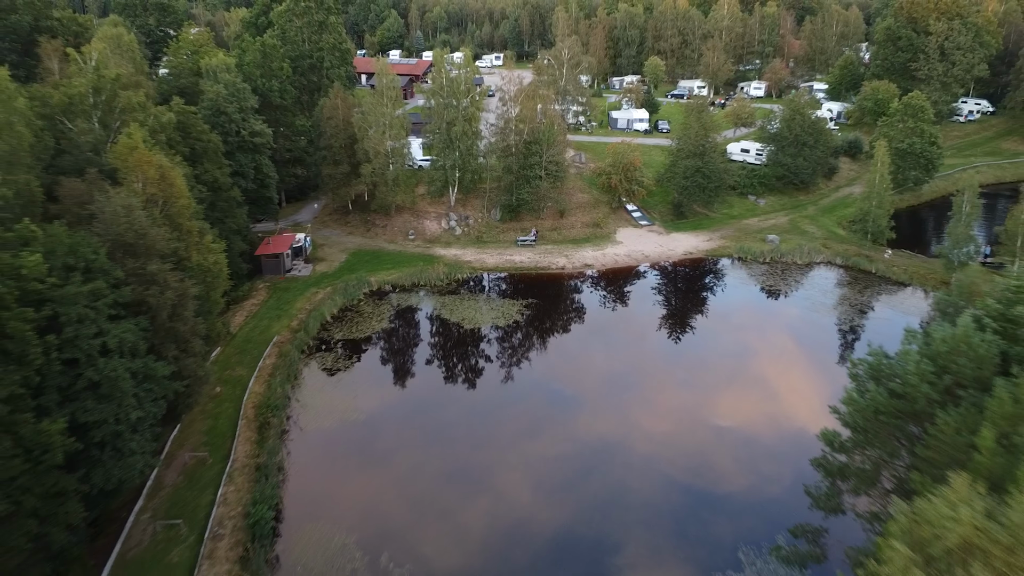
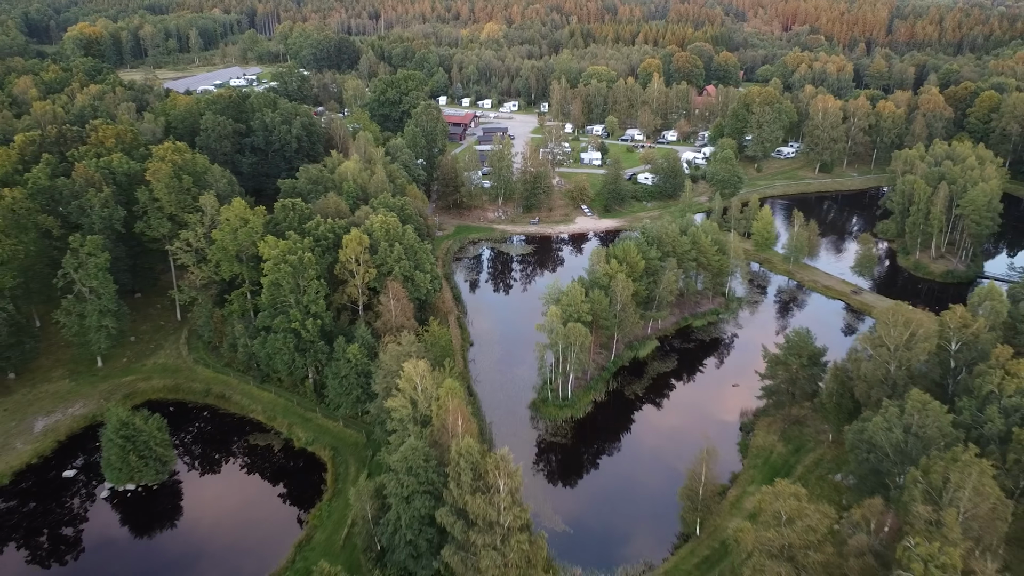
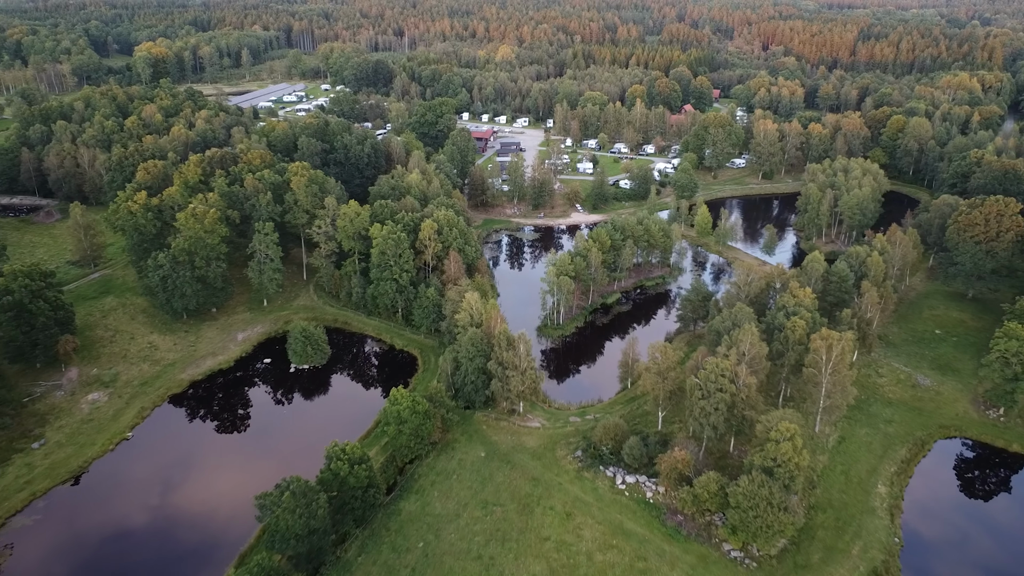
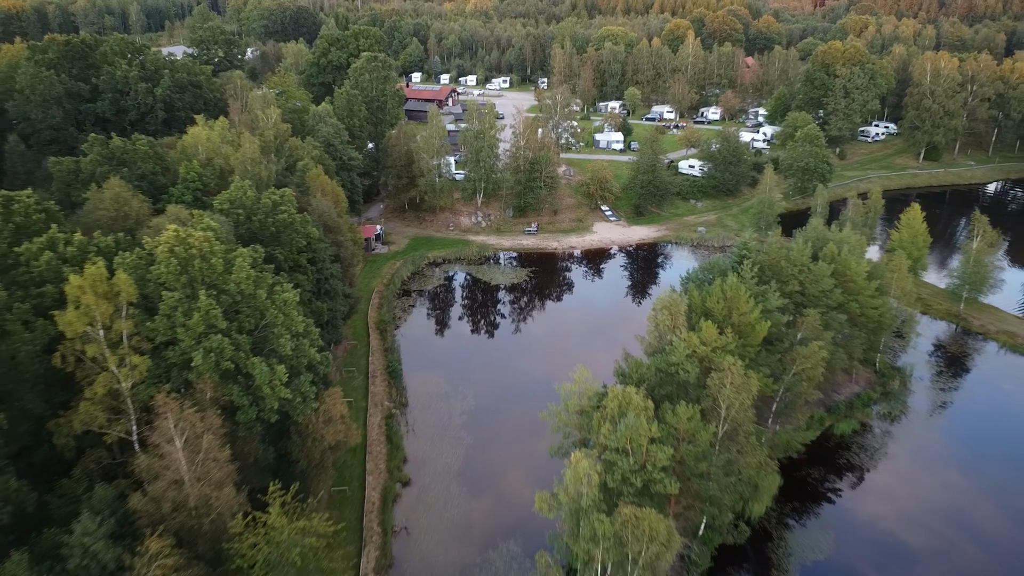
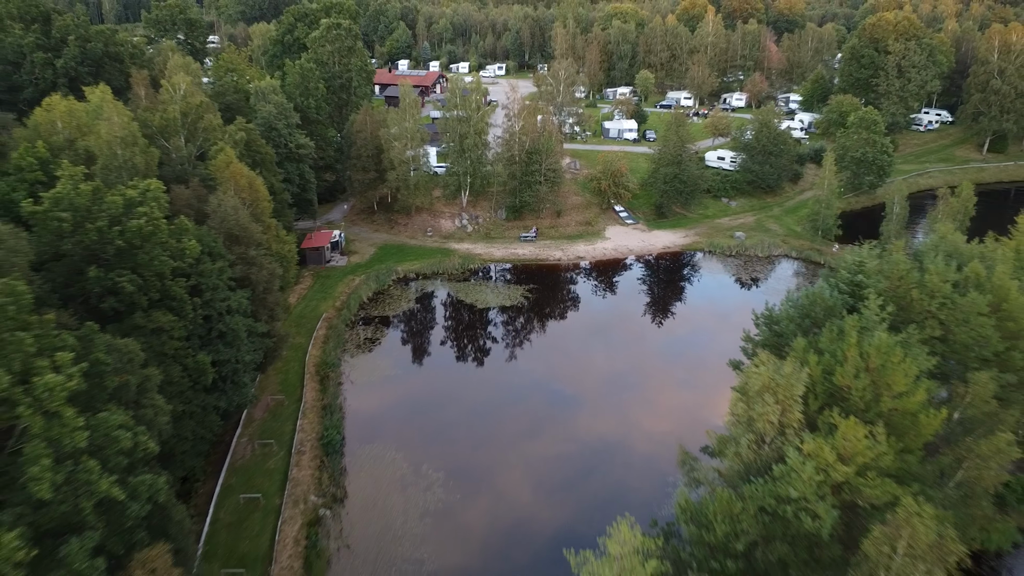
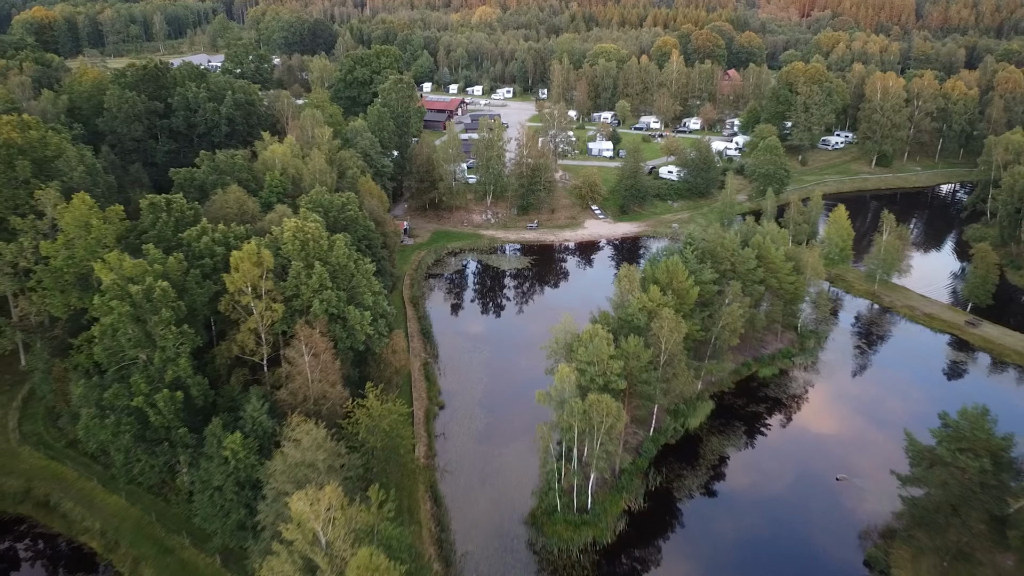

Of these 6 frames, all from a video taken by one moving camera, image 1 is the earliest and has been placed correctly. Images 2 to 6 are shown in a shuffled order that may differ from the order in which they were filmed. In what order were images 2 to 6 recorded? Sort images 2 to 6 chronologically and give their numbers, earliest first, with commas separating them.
5, 4, 6, 2, 3
